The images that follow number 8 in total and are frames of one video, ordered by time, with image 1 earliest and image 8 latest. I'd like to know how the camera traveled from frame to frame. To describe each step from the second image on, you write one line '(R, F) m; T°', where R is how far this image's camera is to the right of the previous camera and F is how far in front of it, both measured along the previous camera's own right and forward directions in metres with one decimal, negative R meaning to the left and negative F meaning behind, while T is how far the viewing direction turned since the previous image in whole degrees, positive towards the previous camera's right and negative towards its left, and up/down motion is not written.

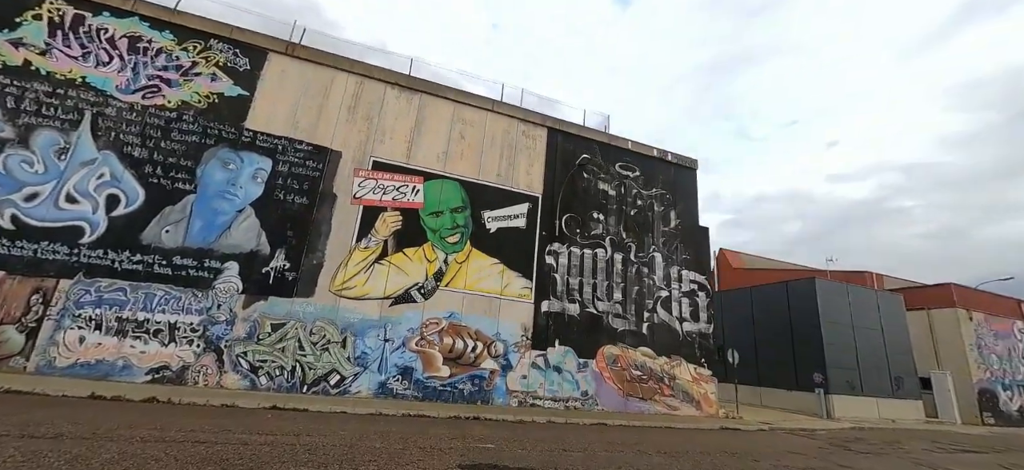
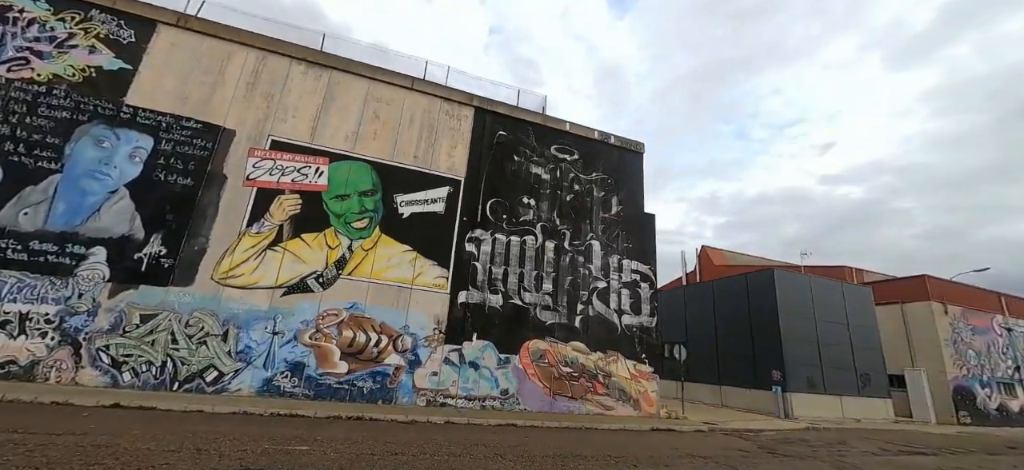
(+3.1, +1.2) m; 0°
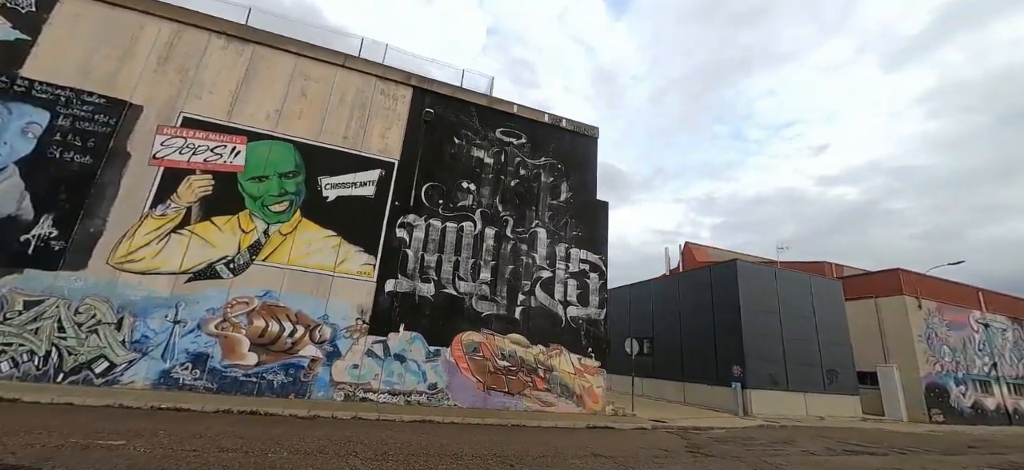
(+2.3, +0.9) m; 0°
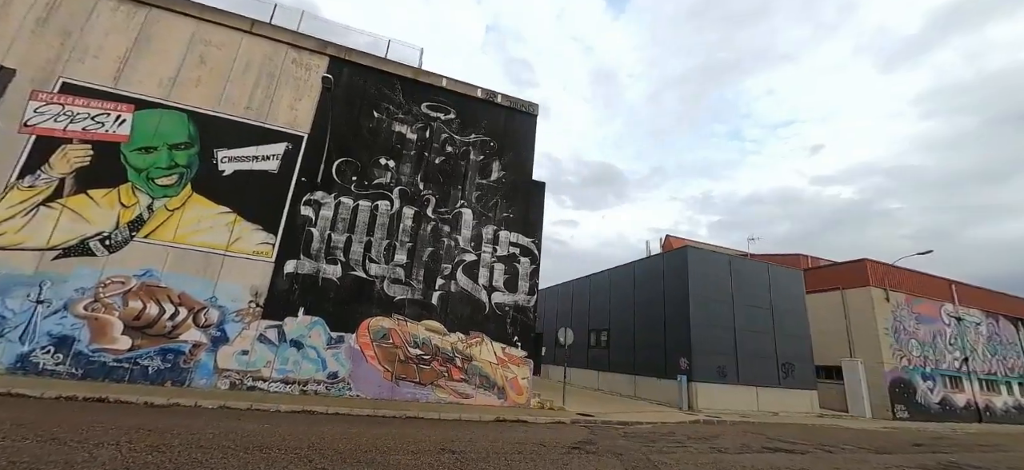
(+2.9, +1.0) m; 0°
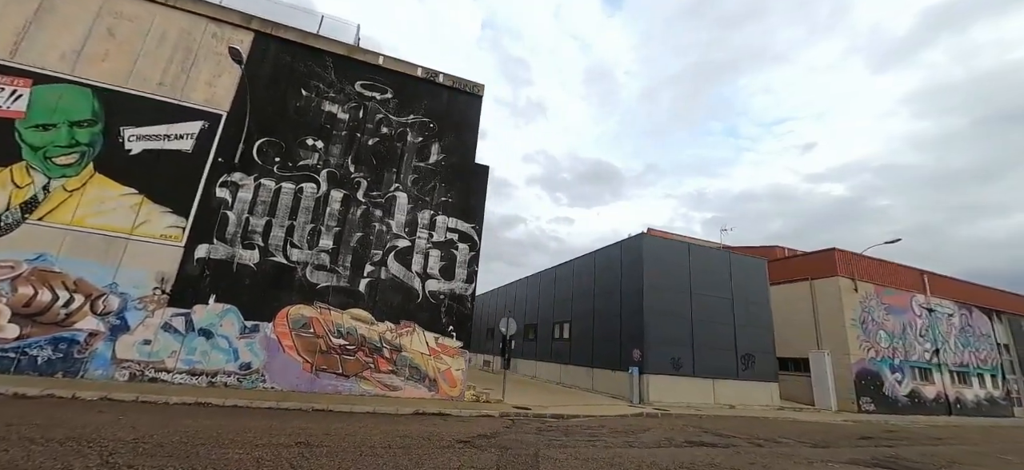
(+2.2, +0.7) m; 0°
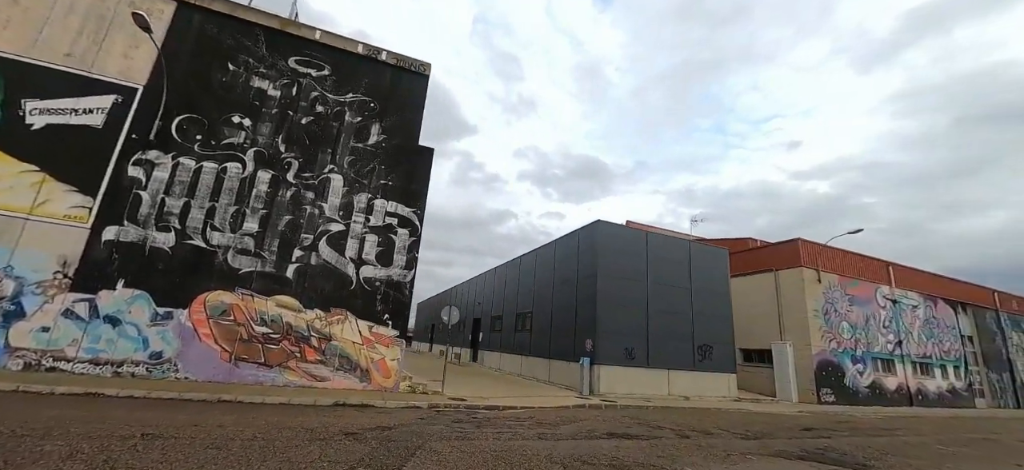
(+1.7, +0.6) m; +1°
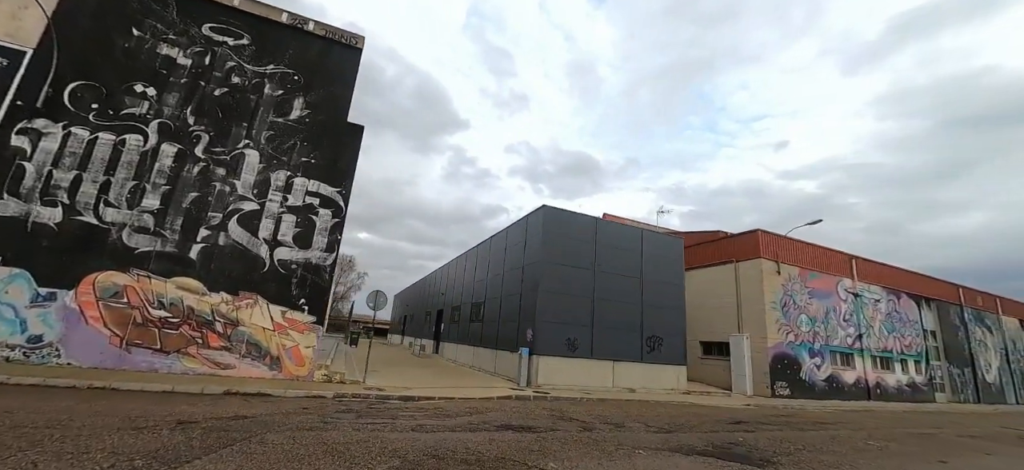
(+2.1, +0.7) m; +1°
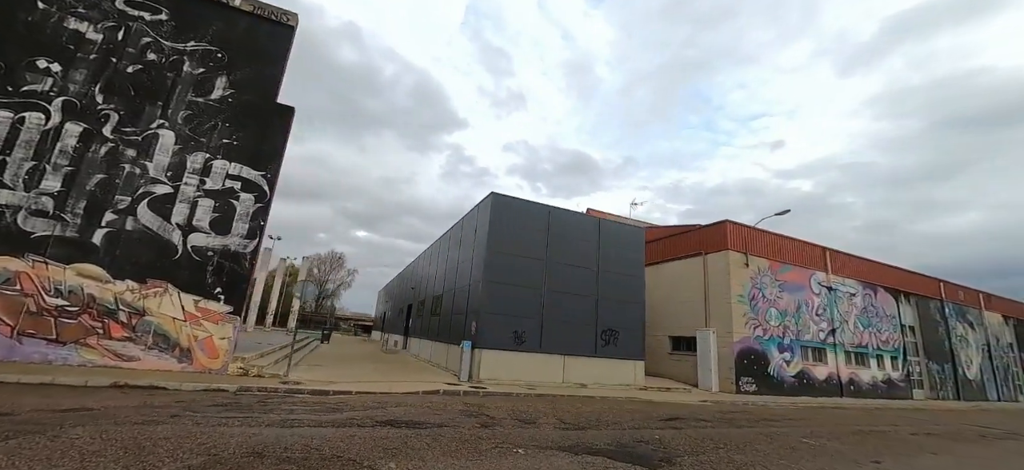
(+2.1, +0.7) m; 0°
